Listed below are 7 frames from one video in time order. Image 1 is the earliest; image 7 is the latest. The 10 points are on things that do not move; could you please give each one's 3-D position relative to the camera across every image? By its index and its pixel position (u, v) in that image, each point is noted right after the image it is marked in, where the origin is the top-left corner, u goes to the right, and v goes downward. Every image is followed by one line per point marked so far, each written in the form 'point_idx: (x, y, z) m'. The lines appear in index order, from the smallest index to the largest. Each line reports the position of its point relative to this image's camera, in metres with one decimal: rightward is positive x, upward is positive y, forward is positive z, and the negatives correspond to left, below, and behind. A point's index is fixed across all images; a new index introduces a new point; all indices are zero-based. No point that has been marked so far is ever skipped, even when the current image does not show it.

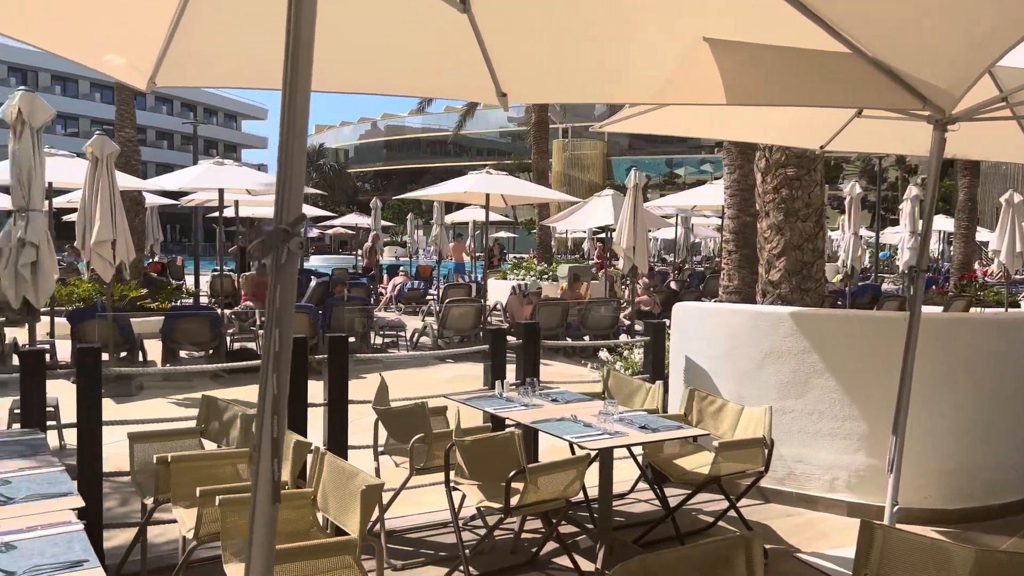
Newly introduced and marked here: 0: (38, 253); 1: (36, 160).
0: (-3.3, +0.2, +5.6) m
1: (-3.3, +0.9, +5.6) m
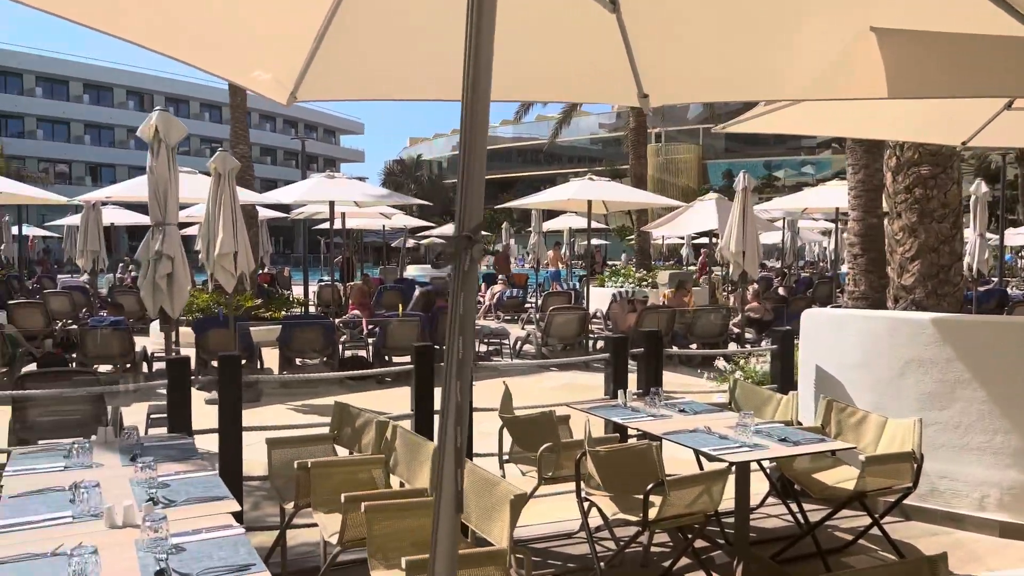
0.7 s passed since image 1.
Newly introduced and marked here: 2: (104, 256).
0: (-2.5, +0.2, +5.9) m
1: (-2.5, +0.8, +5.9) m
2: (-7.9, +0.6, +15.6) m
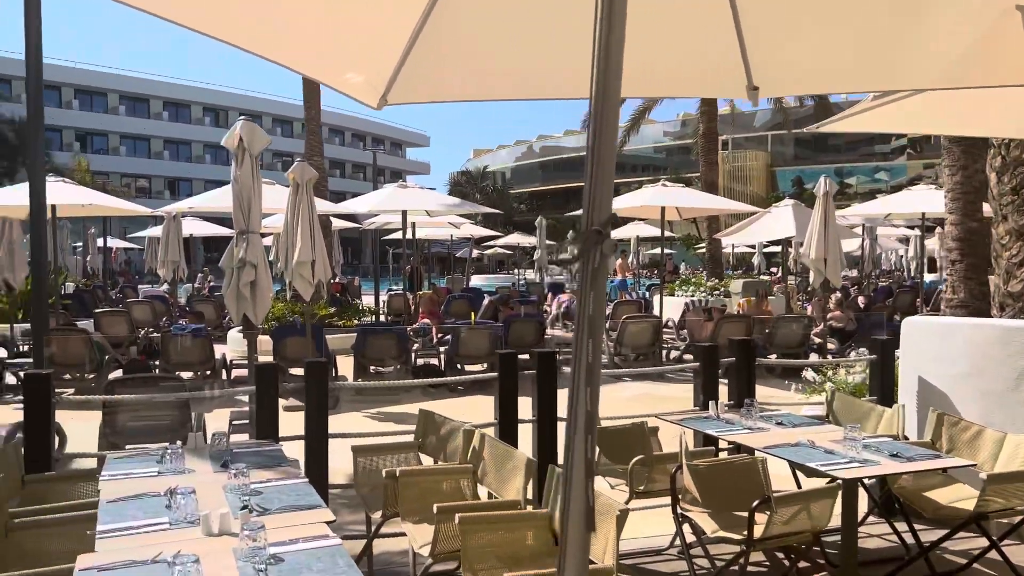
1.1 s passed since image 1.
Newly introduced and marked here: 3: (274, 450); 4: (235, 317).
0: (-1.9, +0.1, +6.0) m
1: (-1.9, +0.8, +6.0) m
2: (-6.5, +0.4, +16.1) m
3: (-1.1, -0.8, +3.7) m
4: (-2.0, -0.2, +5.9) m
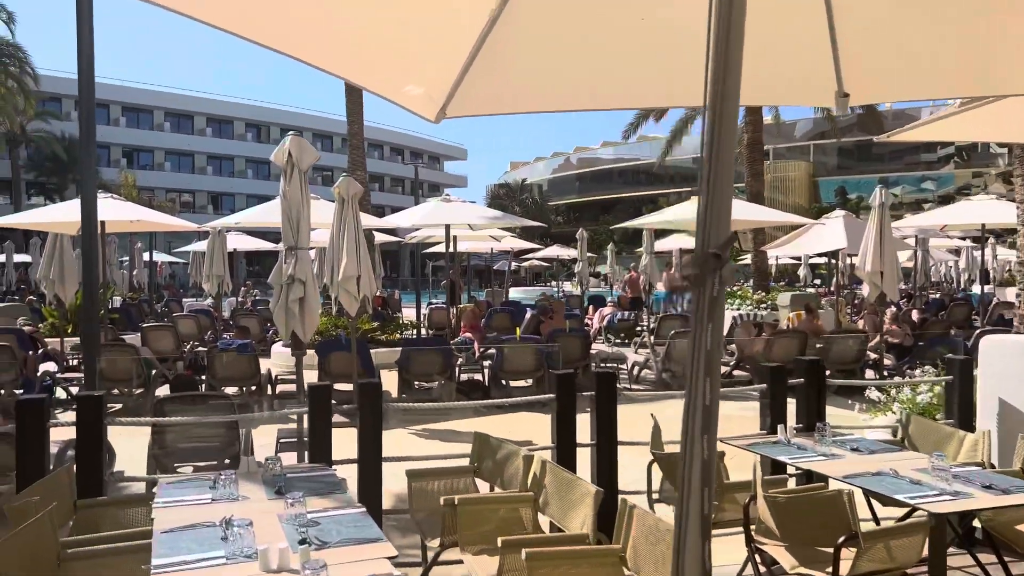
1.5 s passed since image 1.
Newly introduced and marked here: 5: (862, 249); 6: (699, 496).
0: (-1.5, 0.0, +5.9) m
1: (-1.5, +0.6, +5.9) m
2: (-5.7, +0.1, +16.2) m
3: (-0.8, -0.8, +3.6) m
4: (-1.6, -0.3, +5.8) m
5: (+4.6, +0.5, +10.6) m
6: (+0.3, -0.3, +1.3) m
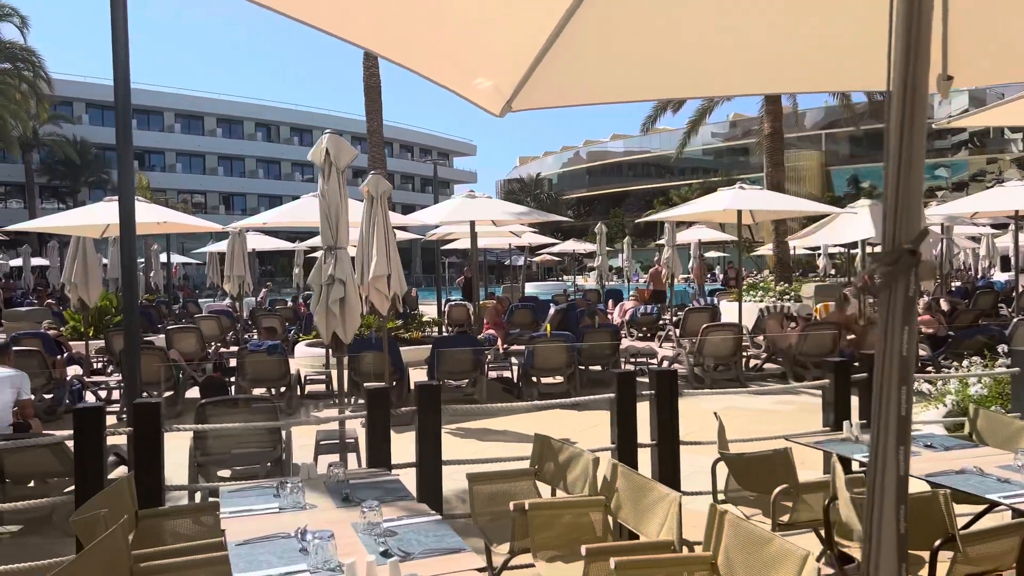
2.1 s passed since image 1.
0: (-1.2, 0.0, +5.8) m
1: (-1.2, +0.6, +5.8) m
2: (-5.3, +0.1, +16.2) m
3: (-0.5, -0.8, +3.5) m
4: (-1.3, -0.3, +5.7) m
5: (+5.0, +0.6, +10.5) m
6: (+0.6, -0.3, +1.2) m
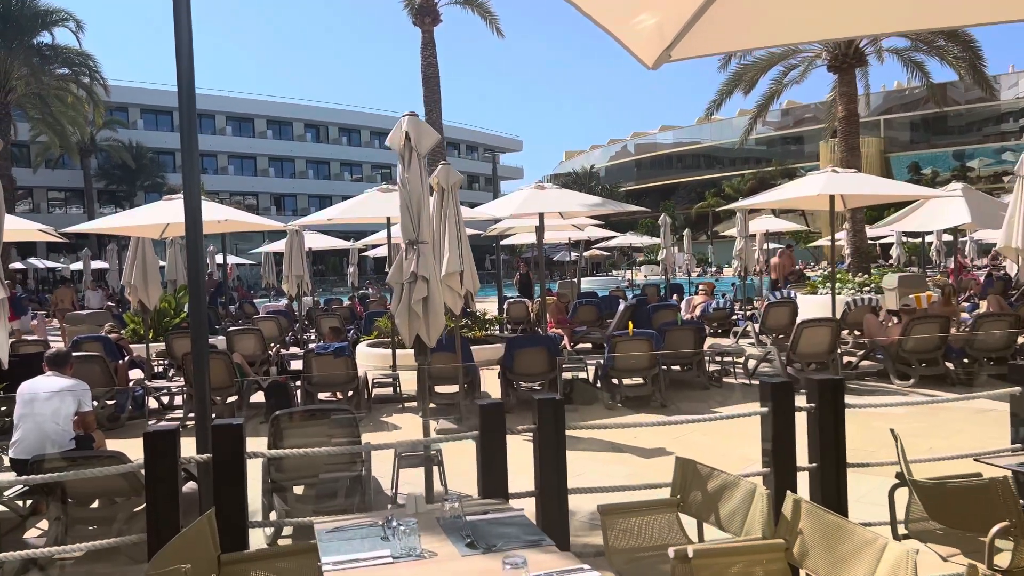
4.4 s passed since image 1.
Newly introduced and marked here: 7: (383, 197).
0: (-0.5, 0.0, +5.2) m
1: (-0.6, +0.7, +5.3) m
2: (-4.0, +0.1, +15.8) m
3: (0.0, -0.8, +2.9) m
4: (-0.7, -0.3, +5.2) m
5: (+5.9, +0.8, +9.6) m
6: (+1.0, -0.3, +0.5) m
7: (-1.7, +1.2, +10.6) m
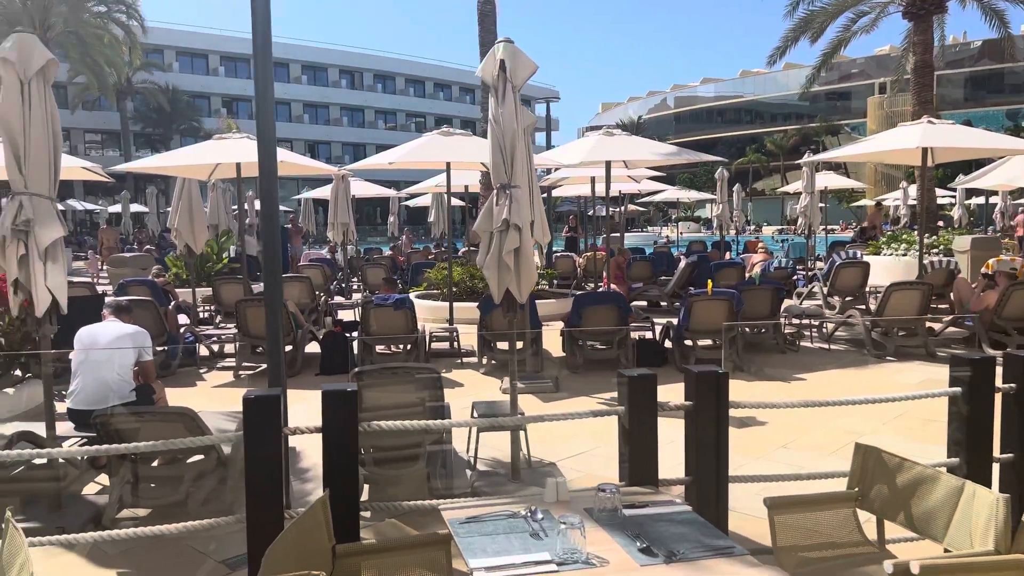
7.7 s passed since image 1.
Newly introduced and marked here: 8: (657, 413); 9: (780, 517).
0: (+0.1, +0.3, +4.7) m
1: (0.0, +1.0, +4.7) m
2: (-3.0, +1.1, +15.4) m
3: (+0.5, -0.7, +2.4) m
4: (-0.1, 0.0, +4.7) m
5: (+6.6, +1.1, +8.8) m
6: (+1.4, -0.3, 0.0) m
7: (-0.8, +1.8, +10.0) m
8: (+0.5, -0.4, +2.8) m
9: (+0.9, -0.8, +2.7) m
